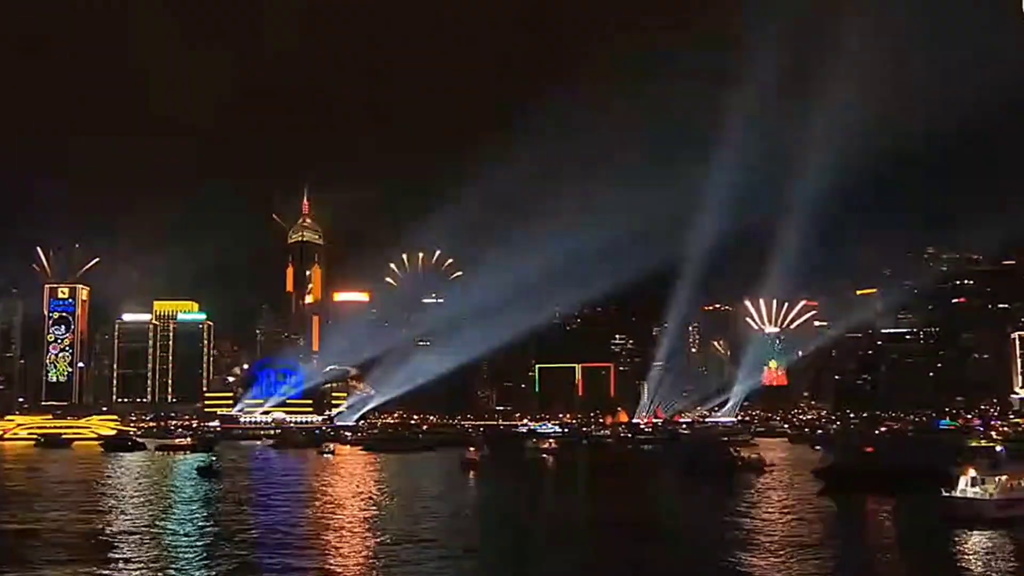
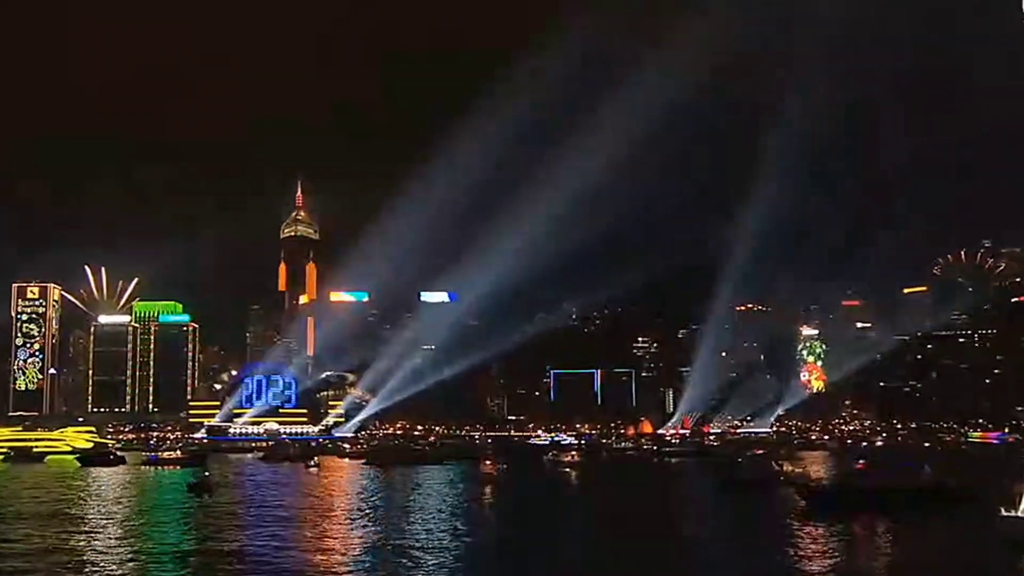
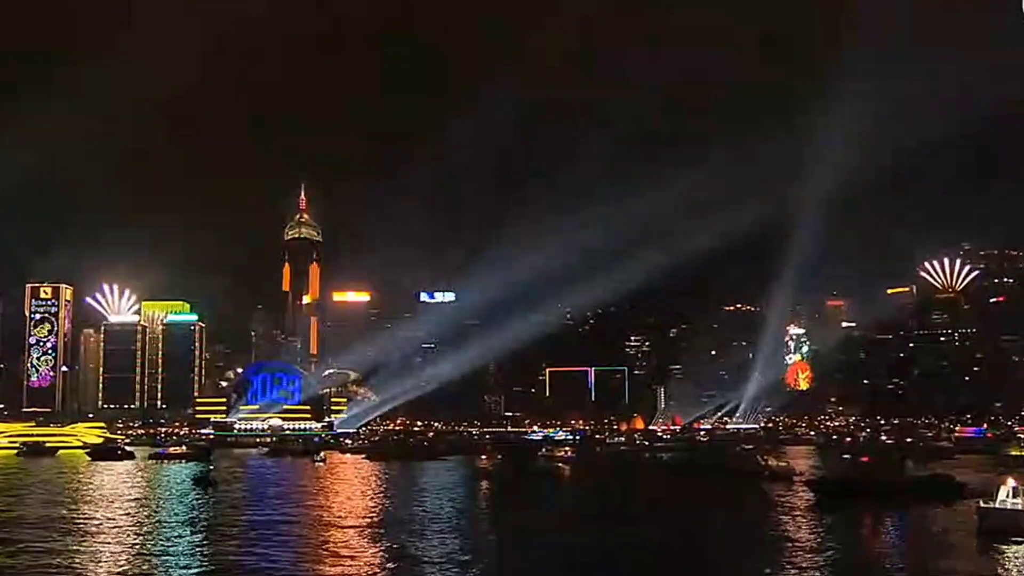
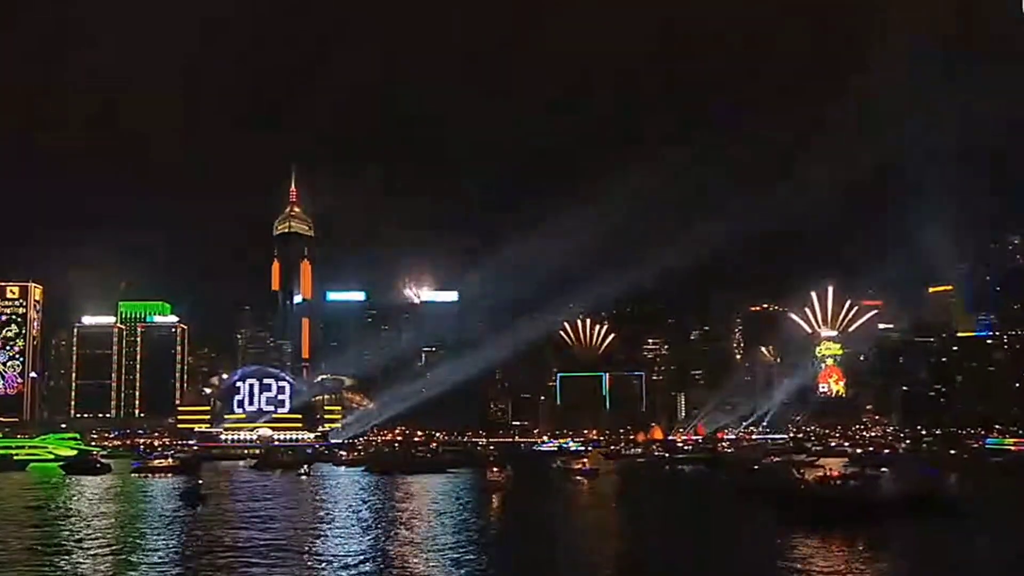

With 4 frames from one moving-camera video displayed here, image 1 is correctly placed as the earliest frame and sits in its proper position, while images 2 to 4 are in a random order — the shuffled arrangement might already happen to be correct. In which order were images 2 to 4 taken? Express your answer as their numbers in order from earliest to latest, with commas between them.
3, 2, 4
